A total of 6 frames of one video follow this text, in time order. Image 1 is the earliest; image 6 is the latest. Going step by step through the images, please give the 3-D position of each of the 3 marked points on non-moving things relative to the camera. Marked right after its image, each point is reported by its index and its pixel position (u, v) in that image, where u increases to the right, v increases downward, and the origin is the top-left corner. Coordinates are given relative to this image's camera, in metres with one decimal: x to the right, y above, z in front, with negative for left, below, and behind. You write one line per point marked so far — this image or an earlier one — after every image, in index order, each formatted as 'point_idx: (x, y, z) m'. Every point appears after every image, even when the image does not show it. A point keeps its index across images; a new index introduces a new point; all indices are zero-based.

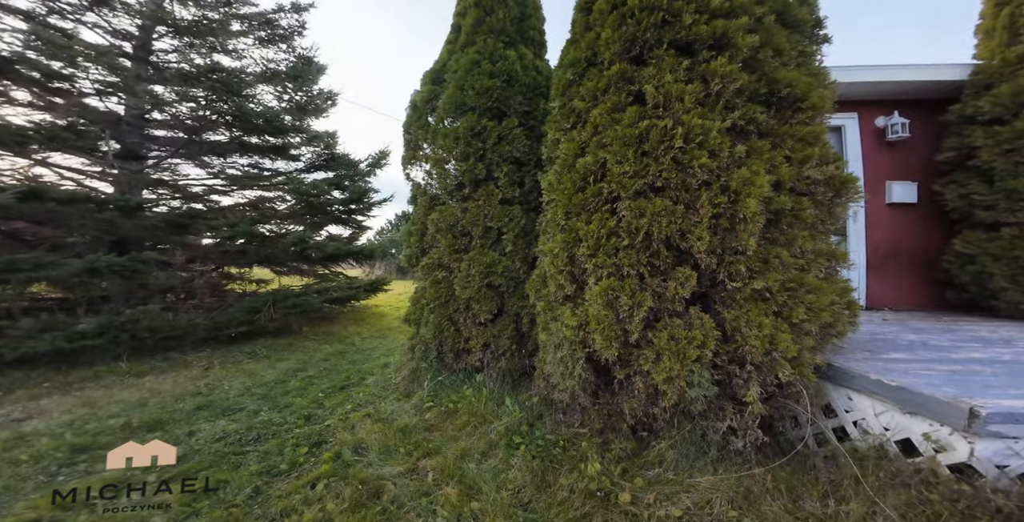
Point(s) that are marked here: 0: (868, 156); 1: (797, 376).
0: (+3.7, +1.1, +3.5) m
1: (+1.3, -0.6, +1.7) m
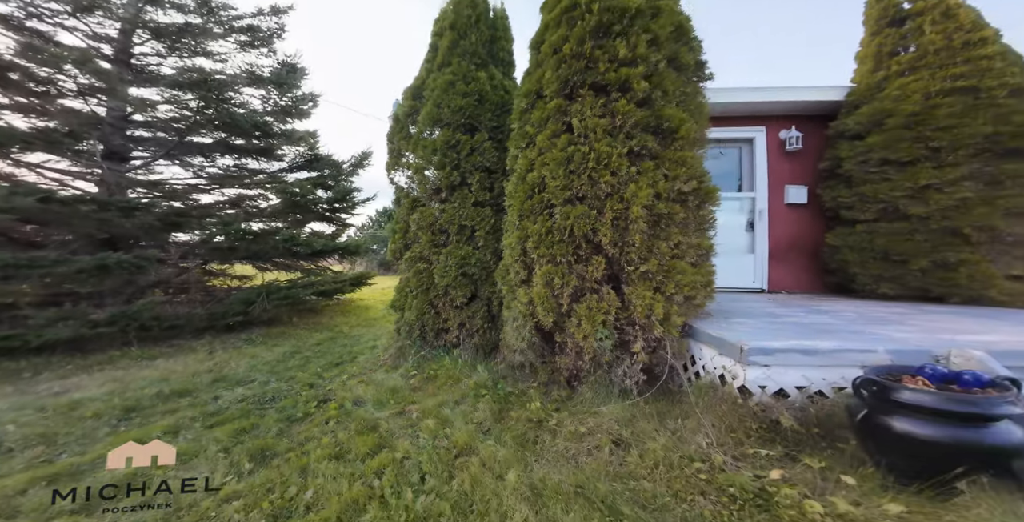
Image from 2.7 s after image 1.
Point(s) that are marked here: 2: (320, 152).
0: (+3.3, +1.3, +4.2) m
1: (+1.1, -0.5, +2.4) m
2: (-3.8, +2.2, +6.5) m
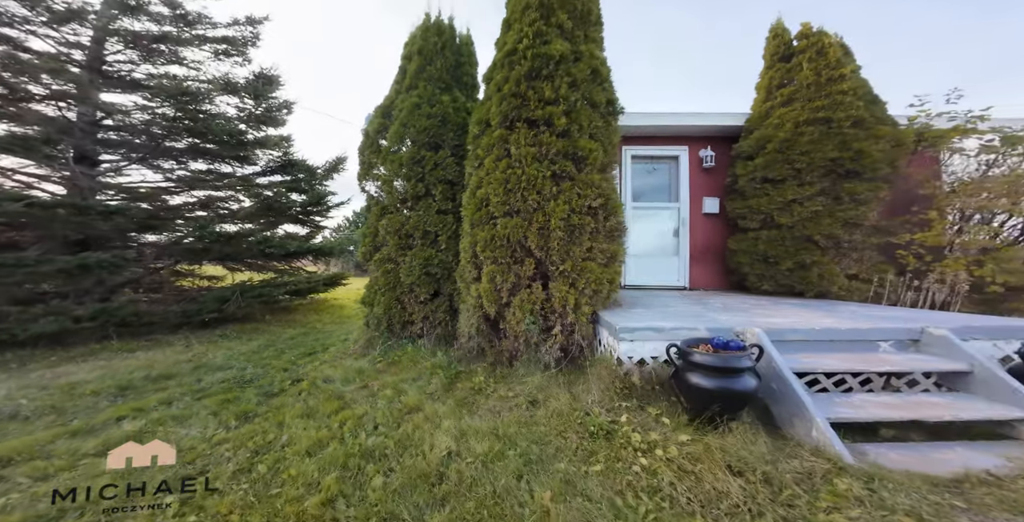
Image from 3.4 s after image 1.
0: (+2.7, +1.2, +4.9) m
1: (+0.6, -0.5, +3.0) m
2: (-4.5, +2.1, +6.8) m
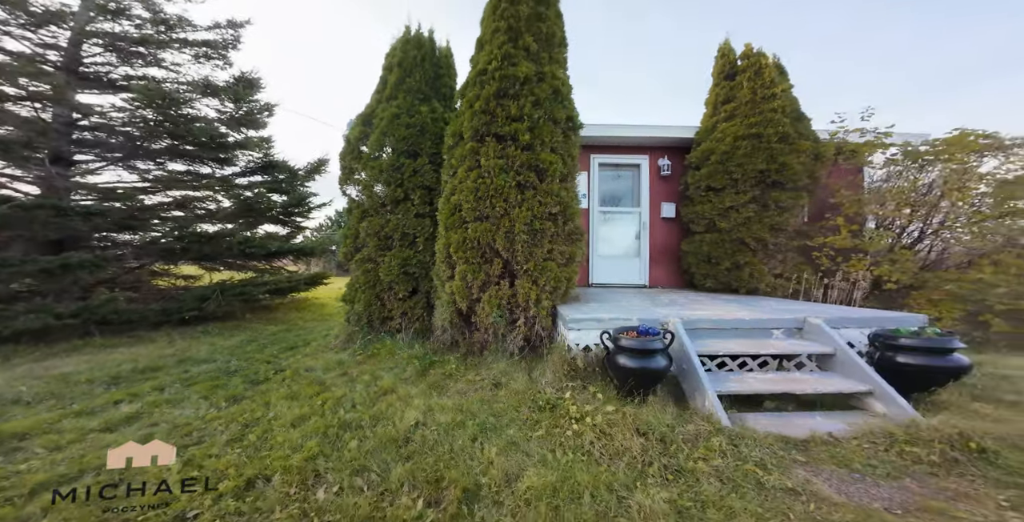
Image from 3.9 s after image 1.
0: (+2.3, +1.2, +5.4) m
1: (+0.3, -0.5, +3.3) m
2: (-5.0, +2.2, +7.0) m
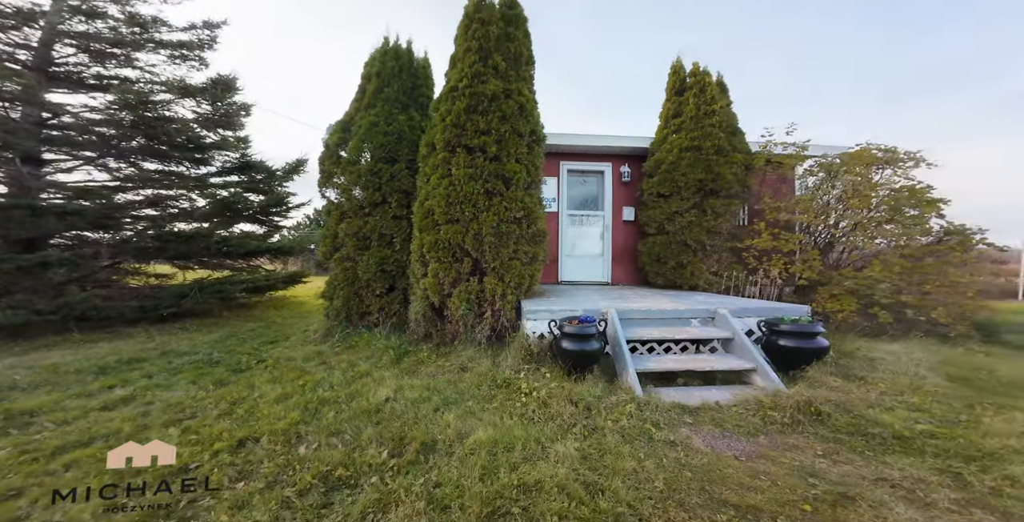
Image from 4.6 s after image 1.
0: (+1.8, +1.2, +5.9) m
1: (-0.1, -0.5, +3.7) m
2: (-5.5, +2.2, +7.1) m
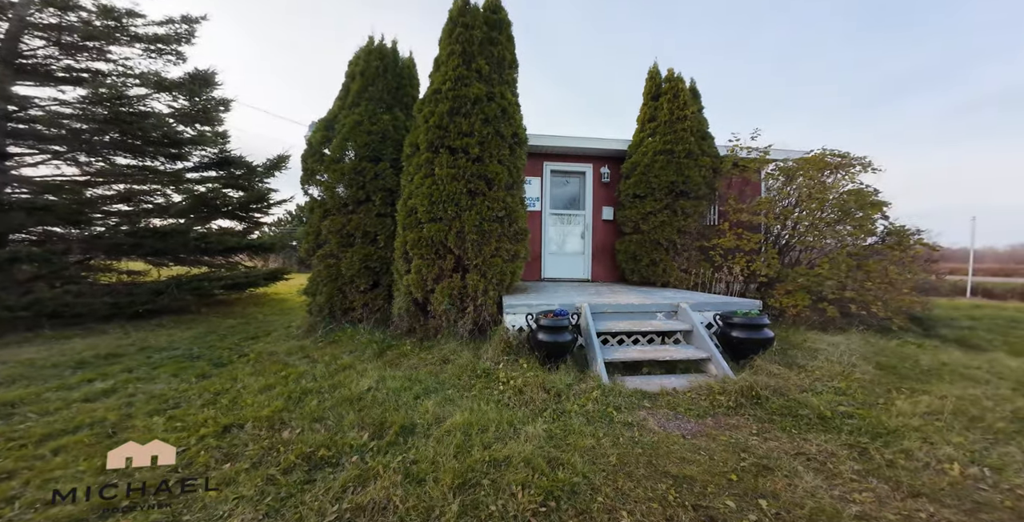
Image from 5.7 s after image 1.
0: (+1.5, +1.3, +6.1) m
1: (-0.4, -0.5, +3.9) m
2: (-5.9, +2.3, +7.0) m
